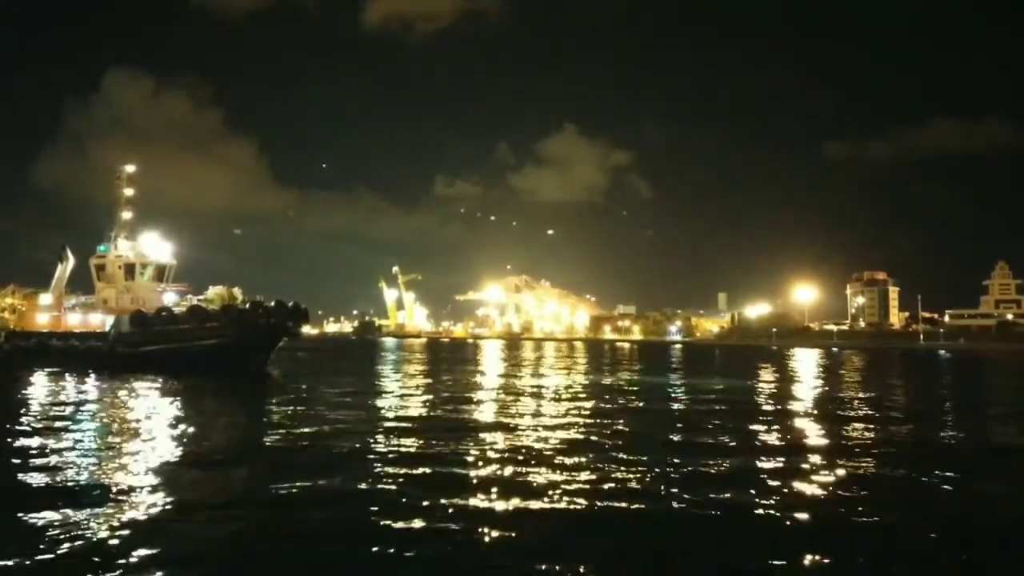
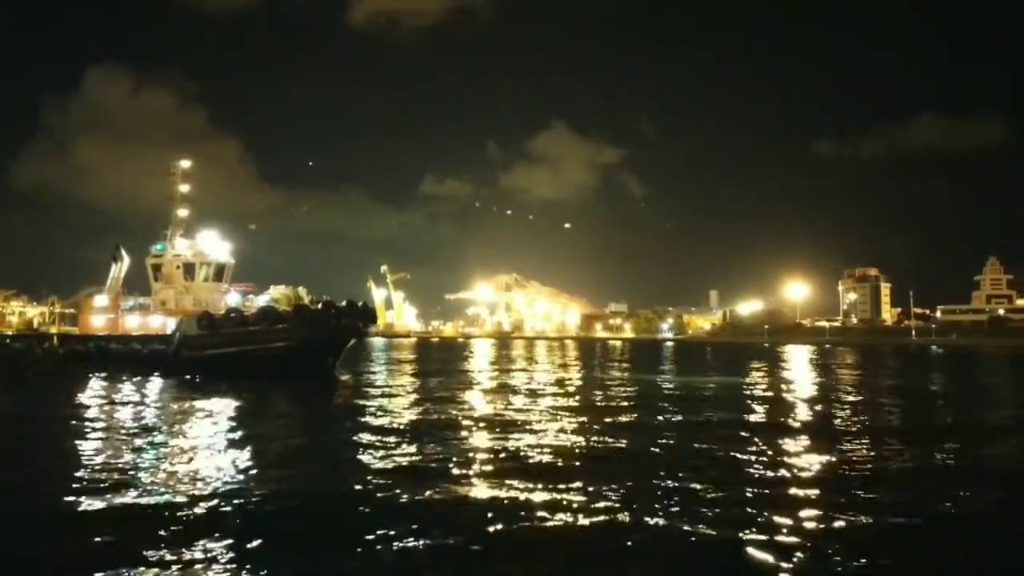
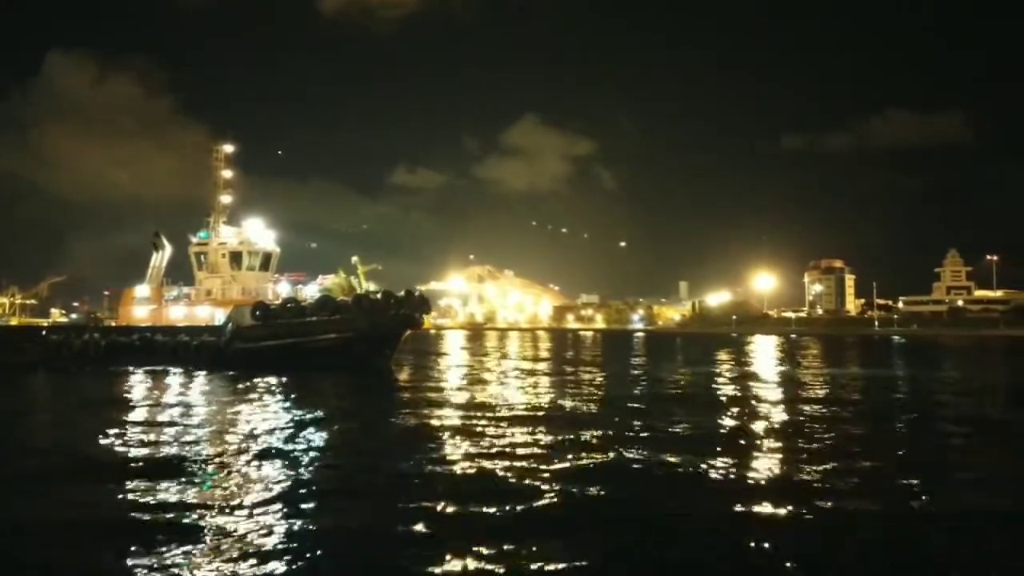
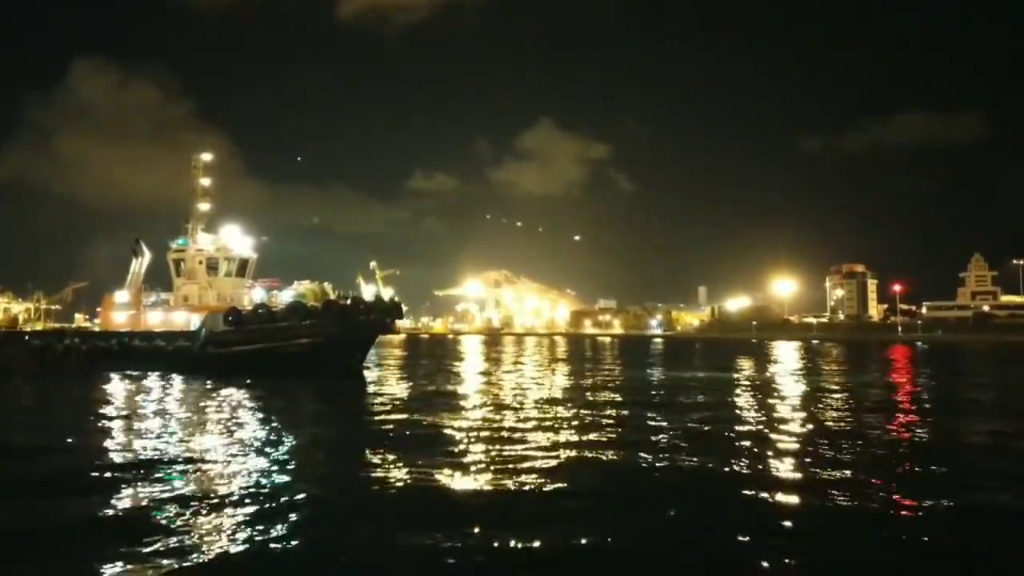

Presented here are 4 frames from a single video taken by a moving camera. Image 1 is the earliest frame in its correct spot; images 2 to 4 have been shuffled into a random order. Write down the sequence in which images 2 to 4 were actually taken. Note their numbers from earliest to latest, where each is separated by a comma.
2, 4, 3
